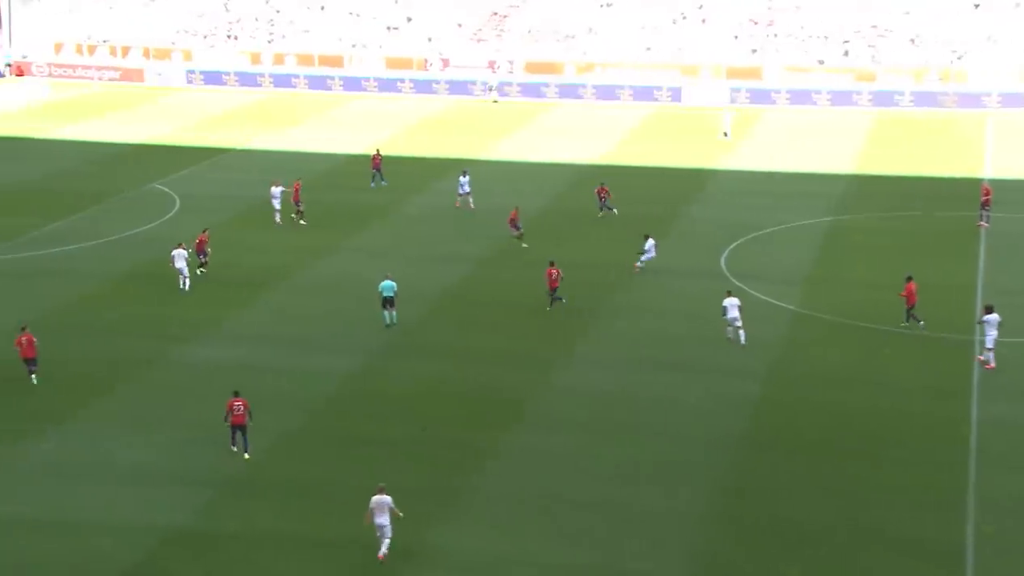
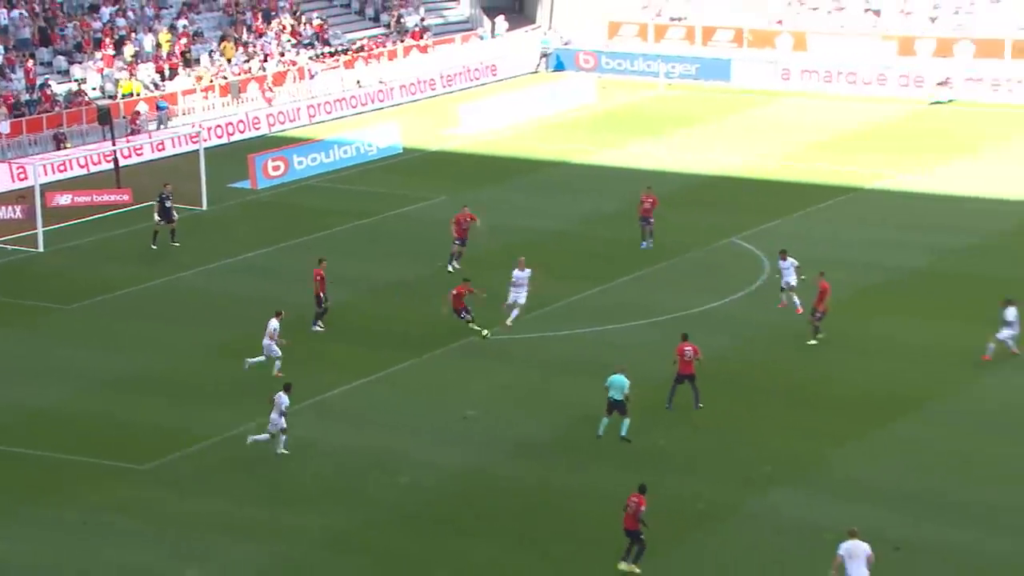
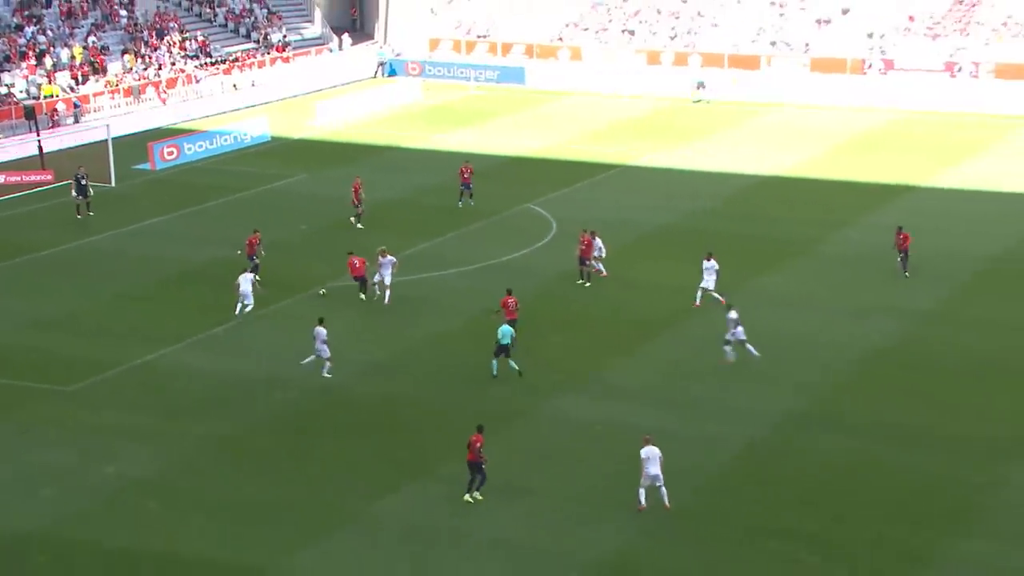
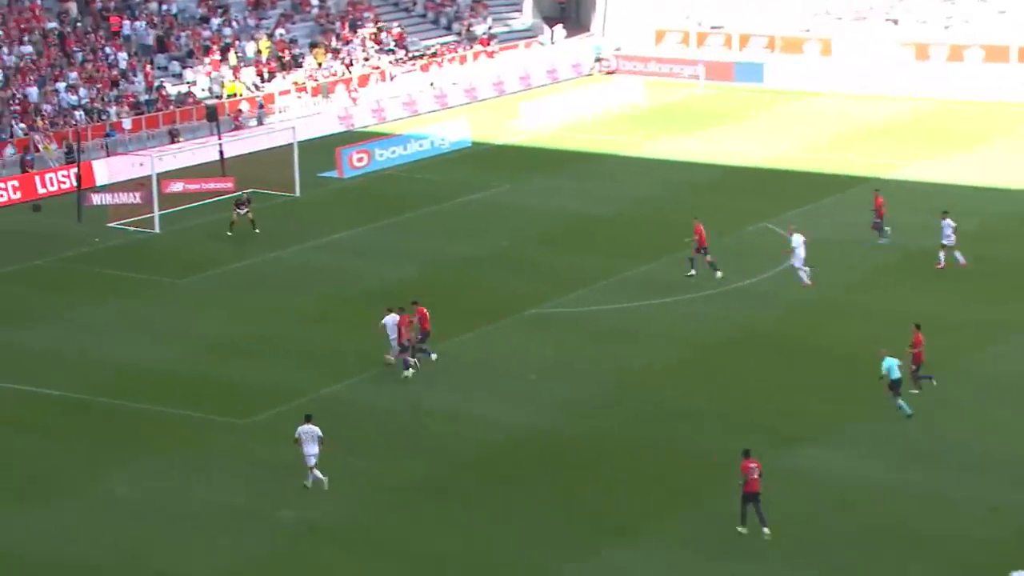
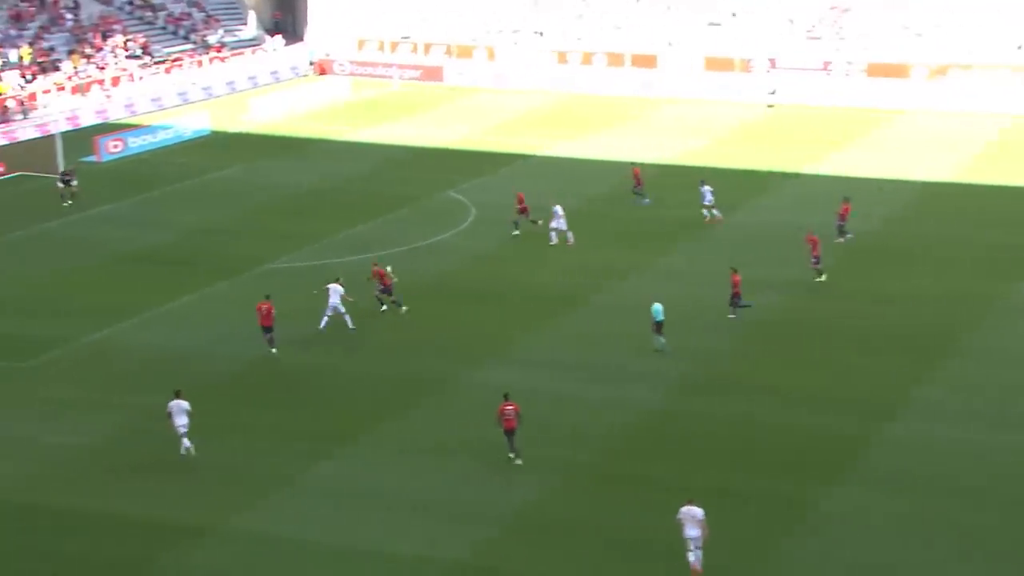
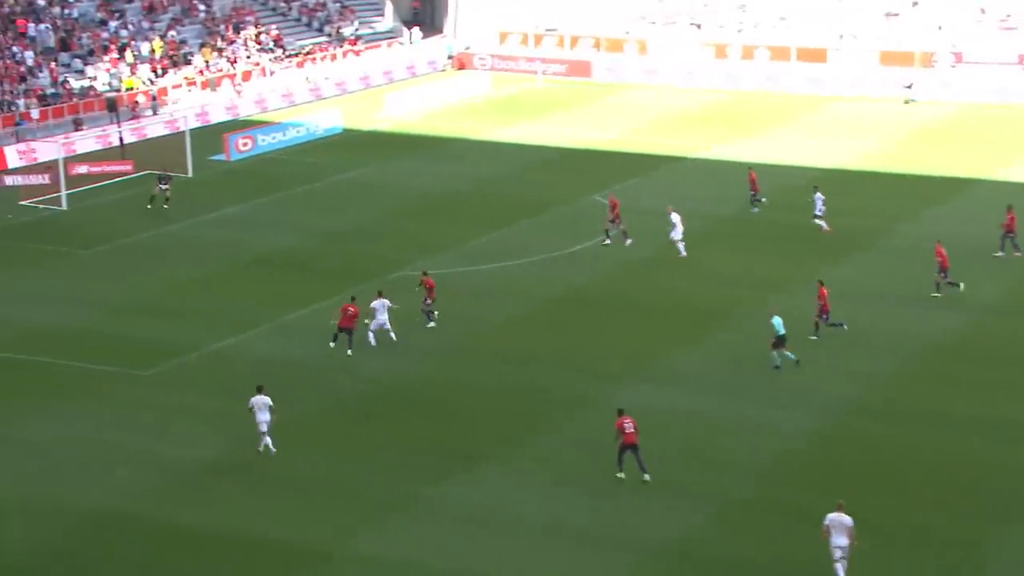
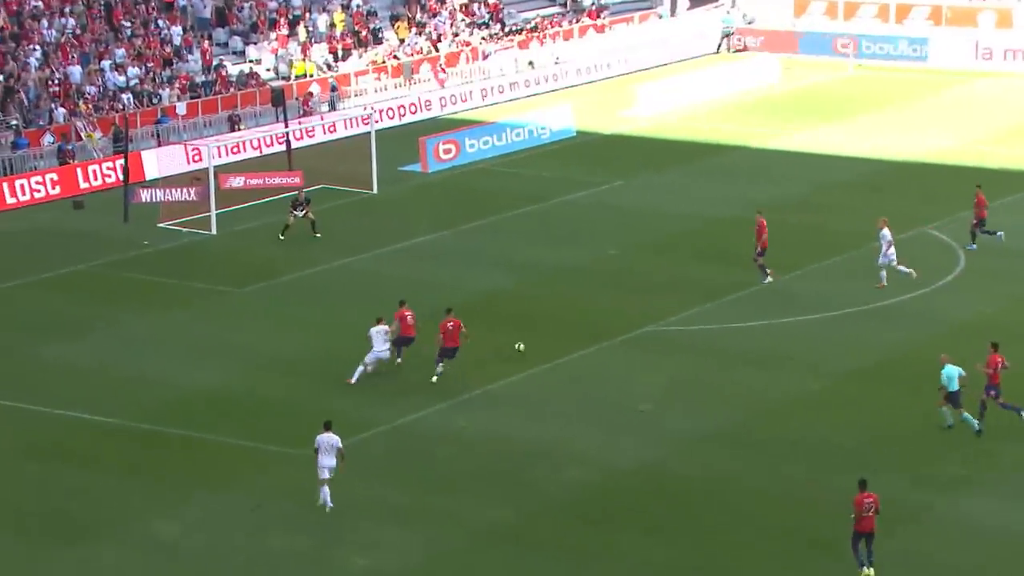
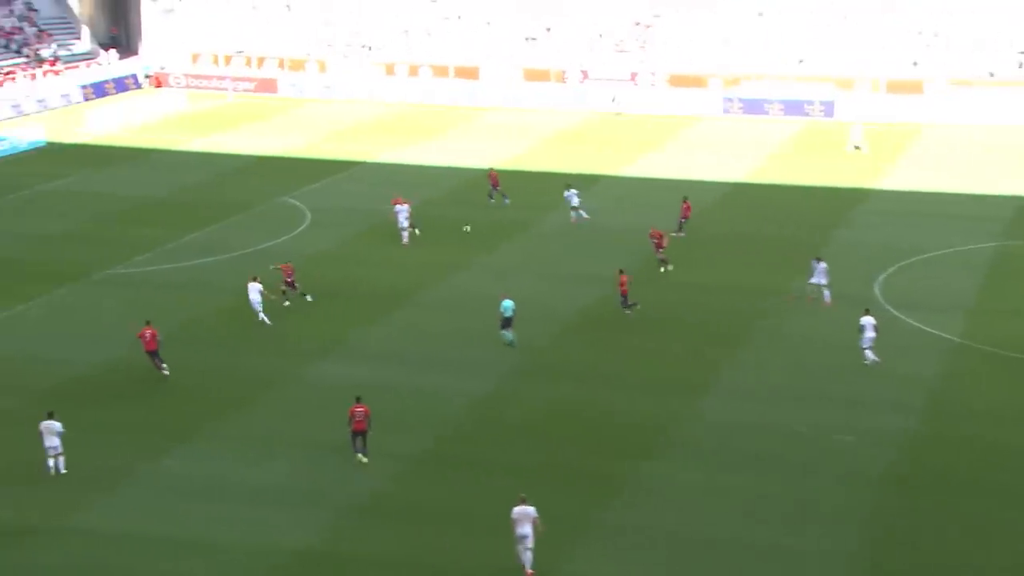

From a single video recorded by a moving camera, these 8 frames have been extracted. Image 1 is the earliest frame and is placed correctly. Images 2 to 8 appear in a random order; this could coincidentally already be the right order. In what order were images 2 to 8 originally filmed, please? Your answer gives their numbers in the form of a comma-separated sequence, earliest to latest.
8, 5, 6, 4, 7, 2, 3
